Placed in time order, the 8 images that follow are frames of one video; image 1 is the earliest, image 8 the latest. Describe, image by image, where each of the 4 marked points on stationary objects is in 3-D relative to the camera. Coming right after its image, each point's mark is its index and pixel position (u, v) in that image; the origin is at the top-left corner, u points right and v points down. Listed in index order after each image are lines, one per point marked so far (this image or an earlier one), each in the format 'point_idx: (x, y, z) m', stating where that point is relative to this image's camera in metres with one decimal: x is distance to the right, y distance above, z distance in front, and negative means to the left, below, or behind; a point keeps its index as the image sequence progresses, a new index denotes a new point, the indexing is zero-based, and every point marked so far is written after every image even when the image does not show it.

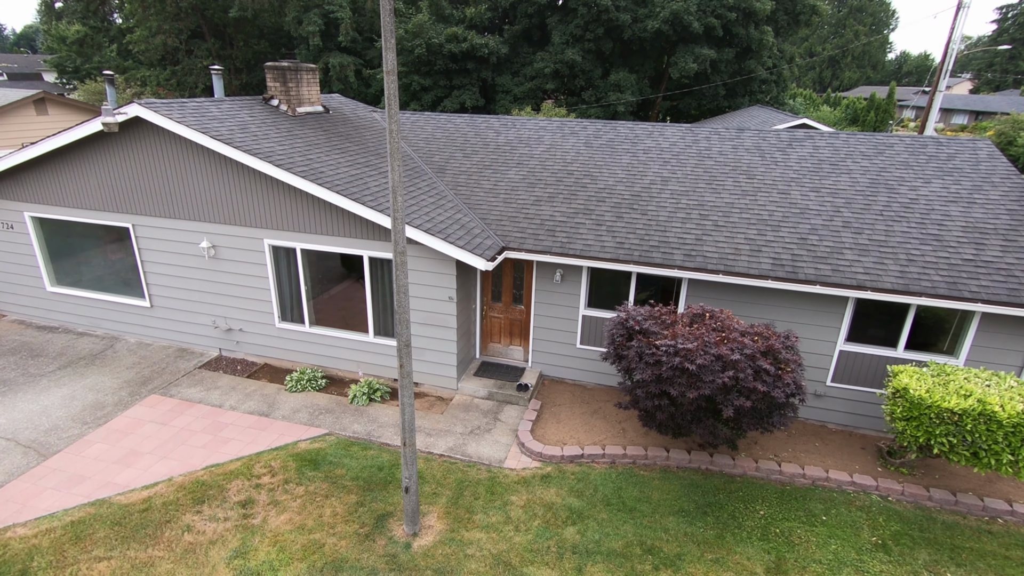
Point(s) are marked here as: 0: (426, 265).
0: (-1.2, +0.3, +8.0) m
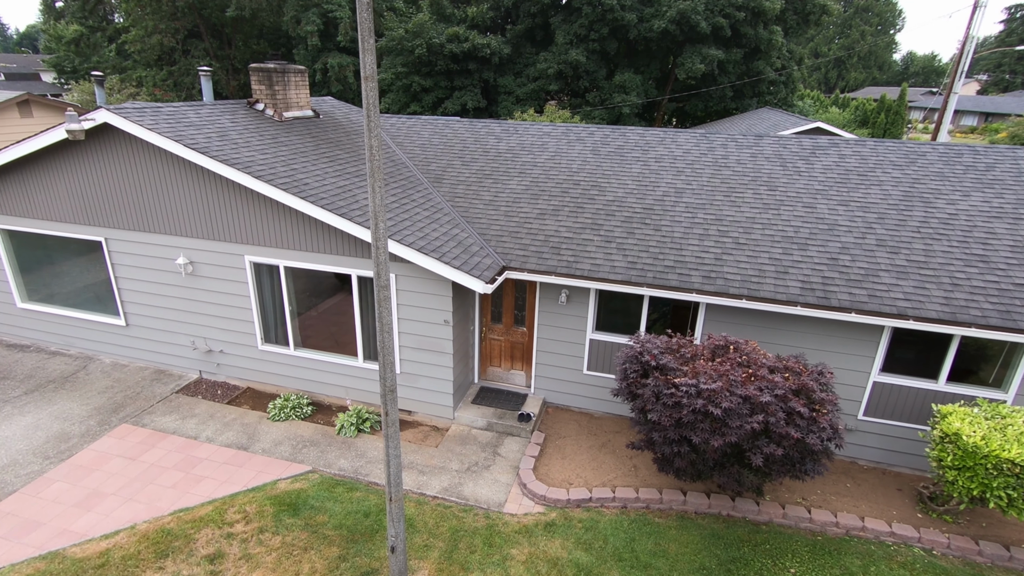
0: (-1.2, 0.0, +7.3) m
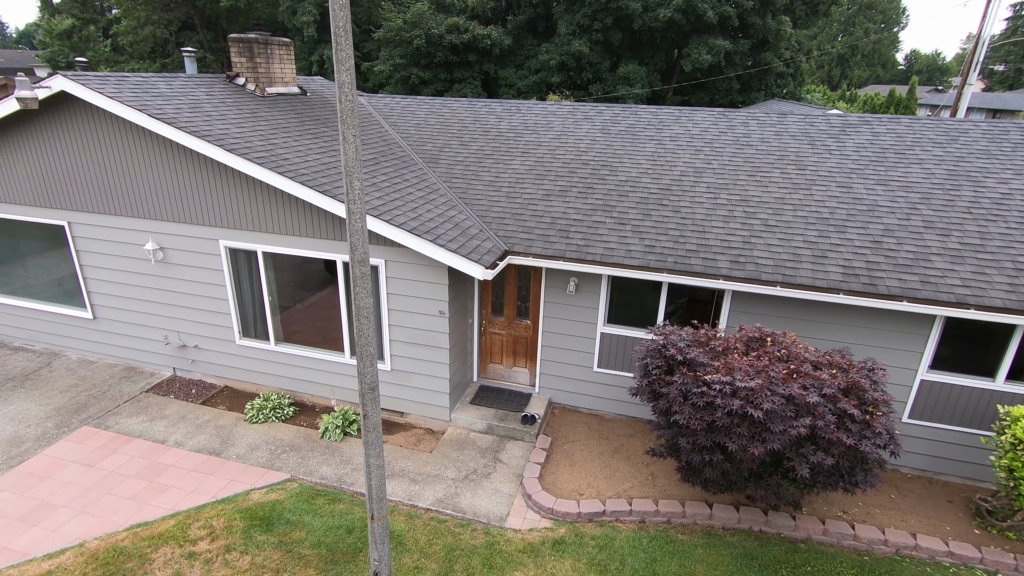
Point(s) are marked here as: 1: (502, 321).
0: (-1.2, +0.2, +6.5) m
1: (-0.1, -0.5, +7.6) m
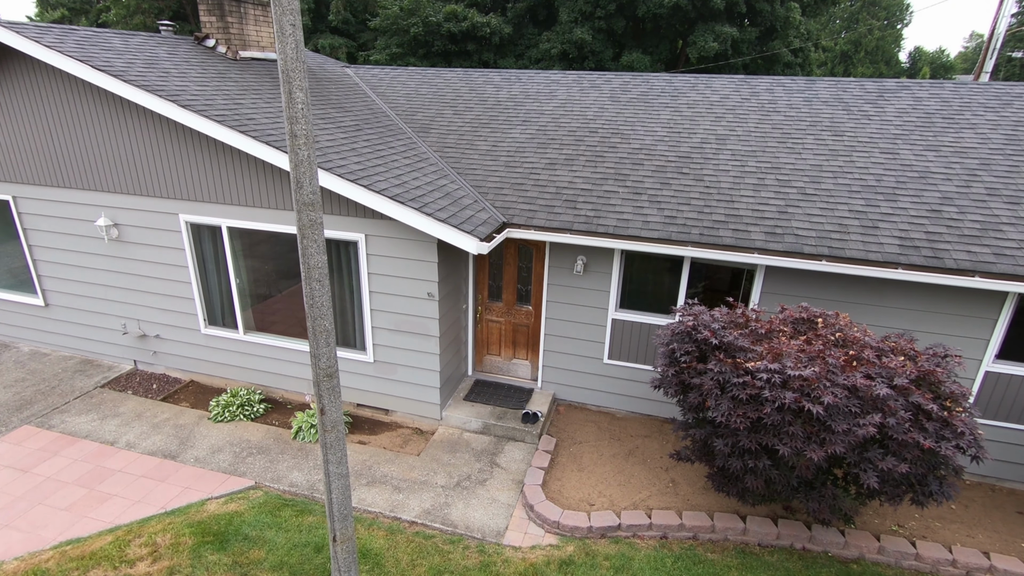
0: (-1.2, +0.4, +5.7) m
1: (-0.1, -0.2, +6.7) m
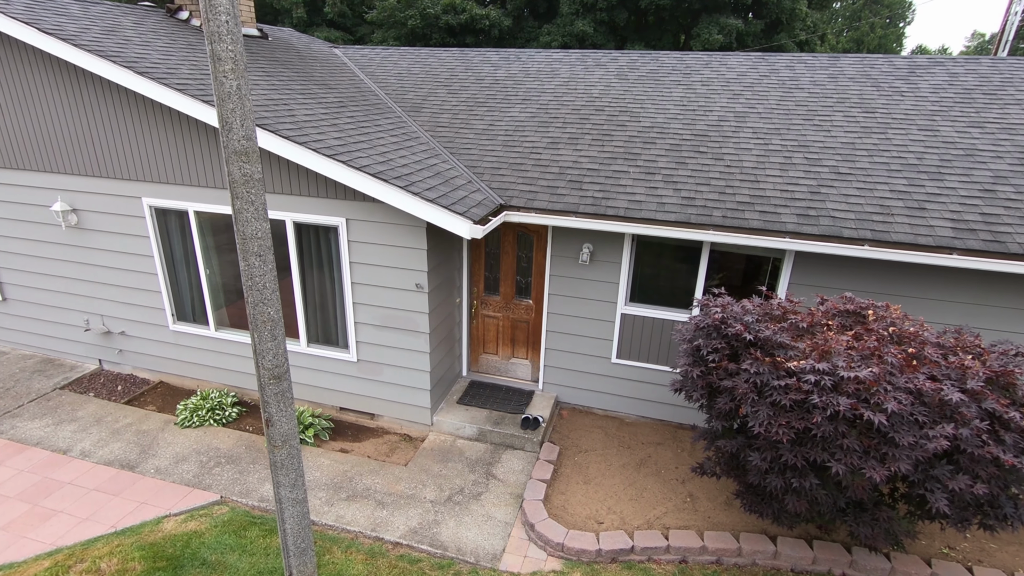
0: (-1.2, +0.5, +5.1) m
1: (-0.2, -0.2, +6.1) m
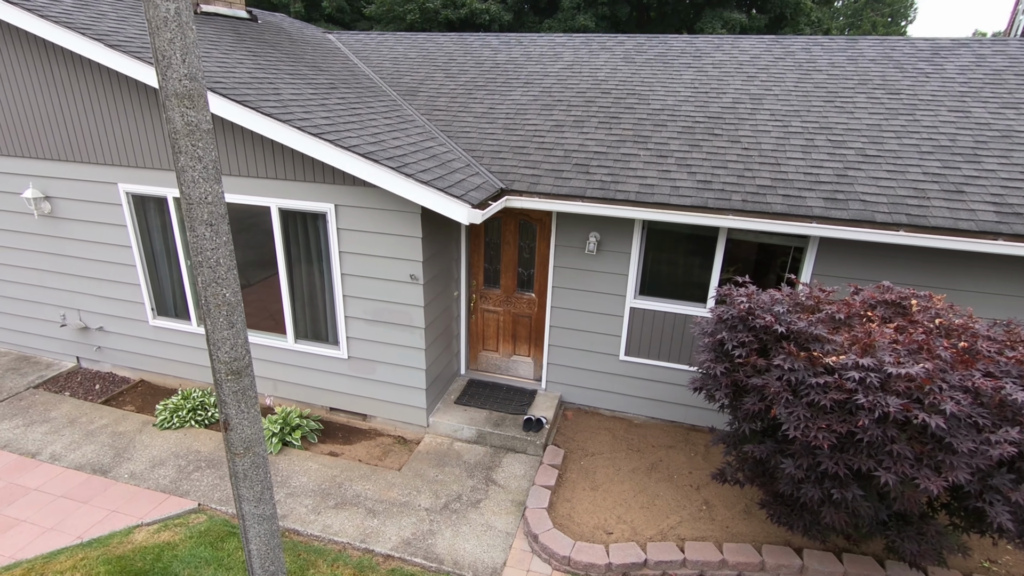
0: (-1.2, +0.6, +4.7) m
1: (-0.1, -0.1, +5.8) m
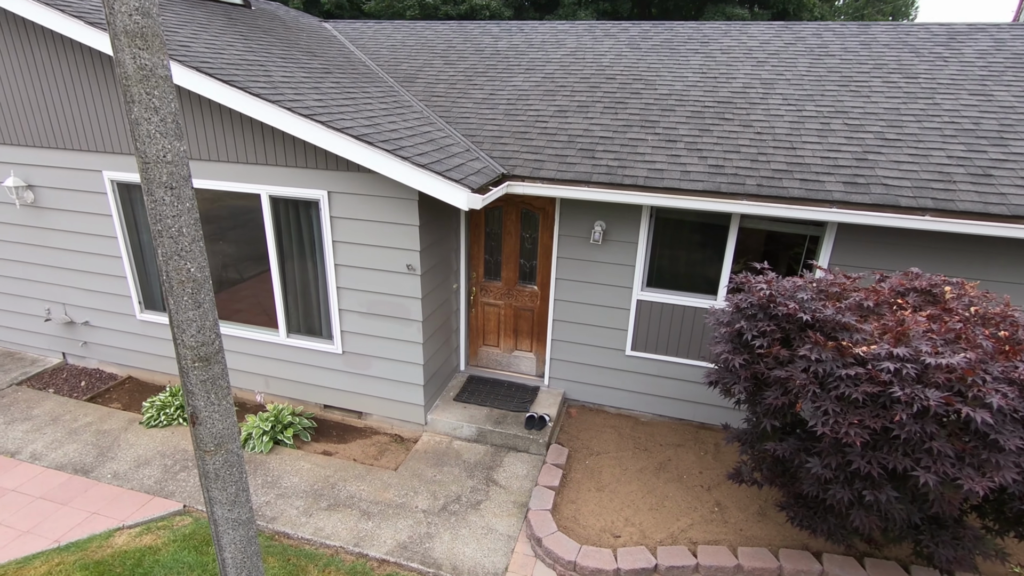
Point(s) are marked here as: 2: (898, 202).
0: (-1.2, +0.6, +4.5) m
1: (-0.1, 0.0, +5.5) m
2: (+2.6, +0.6, +3.7) m
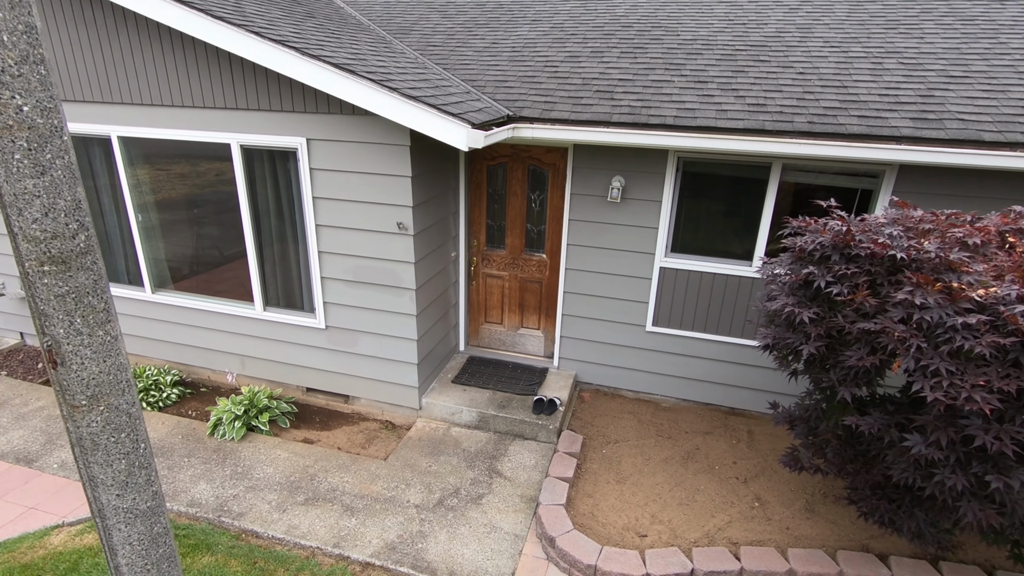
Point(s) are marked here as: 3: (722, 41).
0: (-1.1, +0.9, +3.9) m
1: (-0.1, +0.3, +5.0) m
2: (+2.6, +0.8, +3.1) m
3: (+1.8, +2.1, +4.8) m
